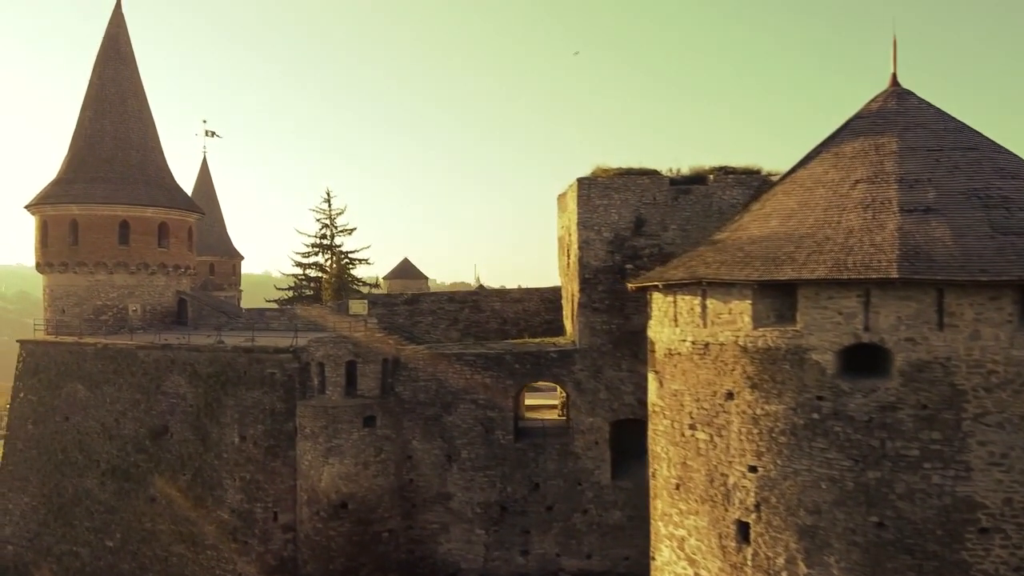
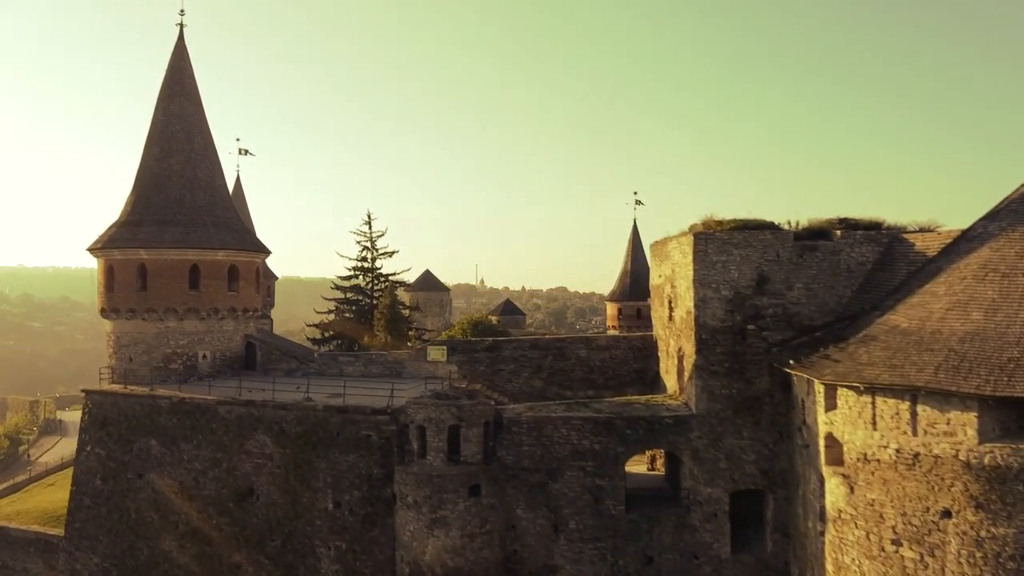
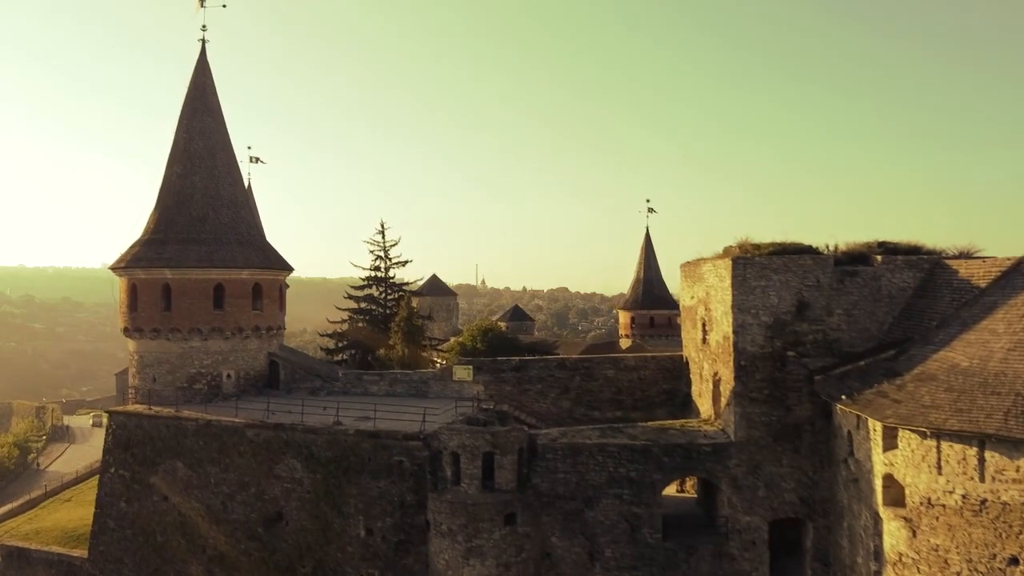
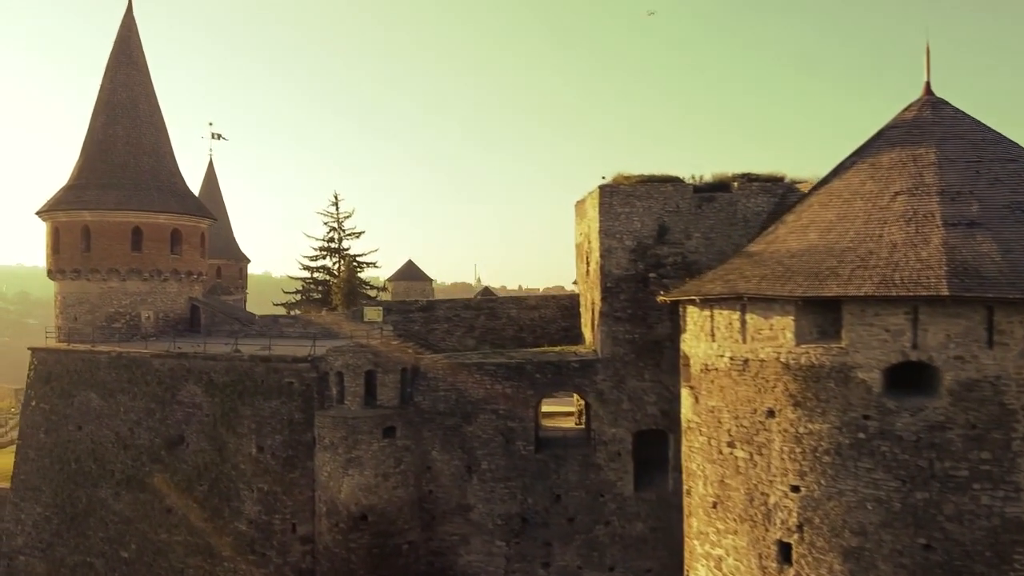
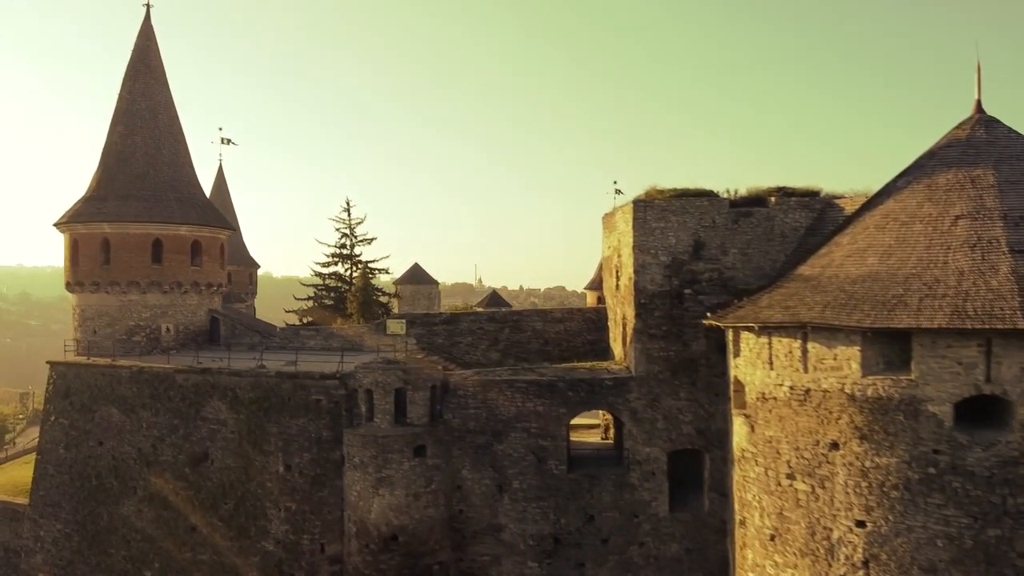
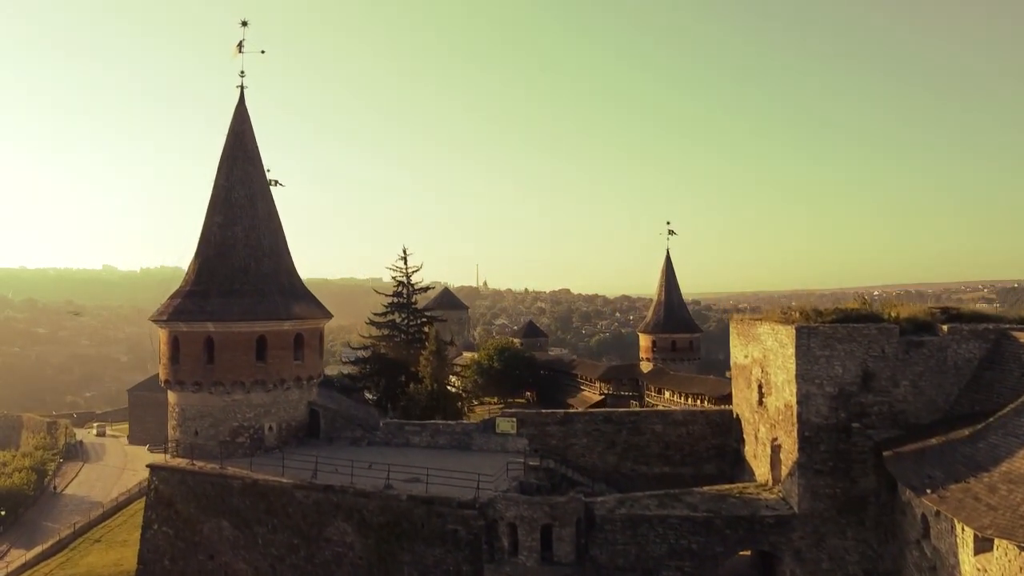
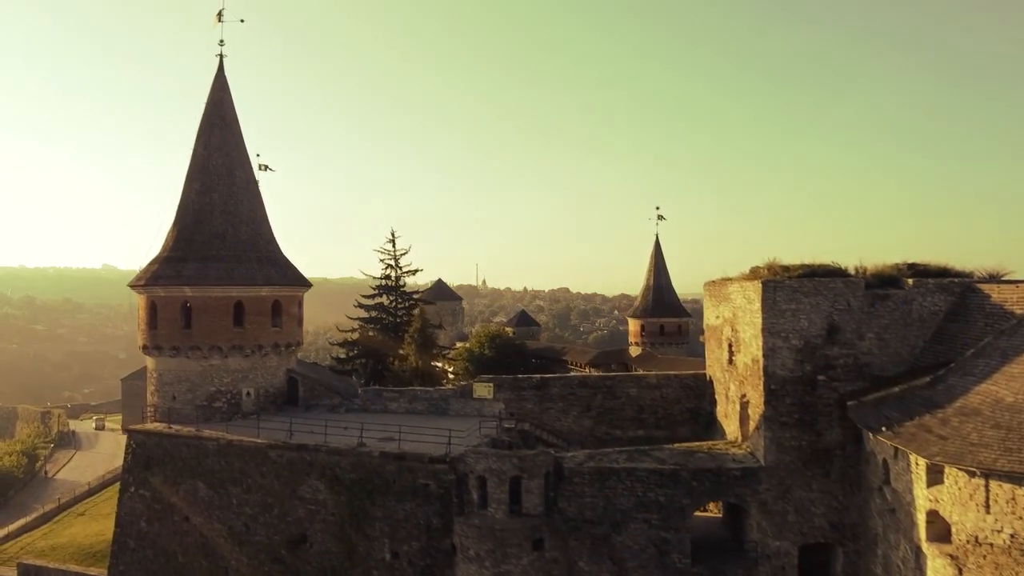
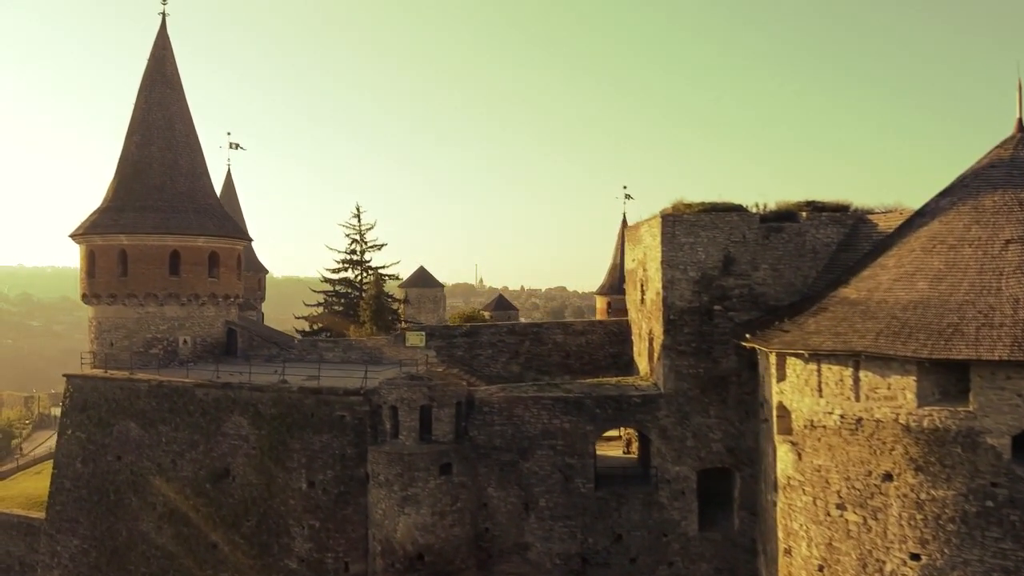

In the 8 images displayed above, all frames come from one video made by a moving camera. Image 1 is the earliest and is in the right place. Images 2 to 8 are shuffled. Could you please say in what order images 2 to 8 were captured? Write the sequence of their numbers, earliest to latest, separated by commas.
4, 5, 8, 2, 3, 7, 6
